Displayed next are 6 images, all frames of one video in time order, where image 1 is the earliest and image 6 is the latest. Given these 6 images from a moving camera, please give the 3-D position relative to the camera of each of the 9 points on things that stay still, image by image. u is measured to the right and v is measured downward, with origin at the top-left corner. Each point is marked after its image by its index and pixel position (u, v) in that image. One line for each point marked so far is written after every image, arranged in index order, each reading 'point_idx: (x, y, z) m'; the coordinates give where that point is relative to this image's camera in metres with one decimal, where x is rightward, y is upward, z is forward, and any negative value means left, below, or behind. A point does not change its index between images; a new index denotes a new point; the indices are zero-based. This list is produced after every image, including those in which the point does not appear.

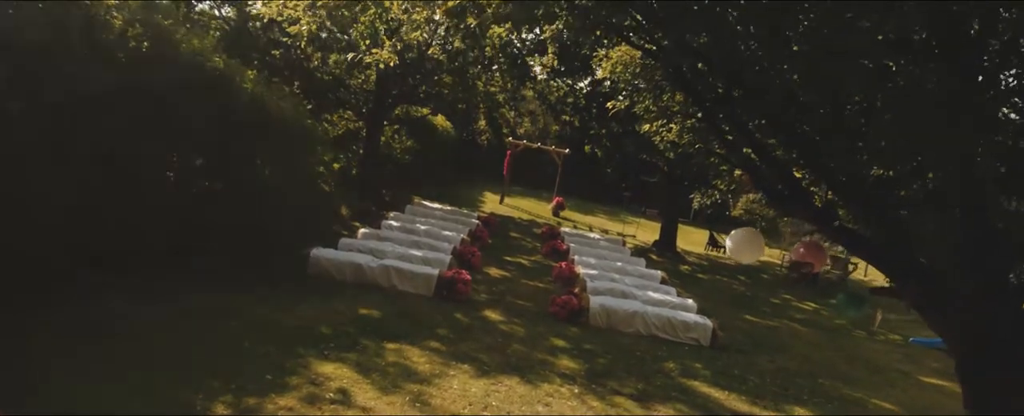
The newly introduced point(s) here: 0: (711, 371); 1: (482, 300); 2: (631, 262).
0: (+2.0, -1.7, +6.9) m
1: (-0.4, -1.2, +9.0) m
2: (+2.6, -1.2, +15.1) m
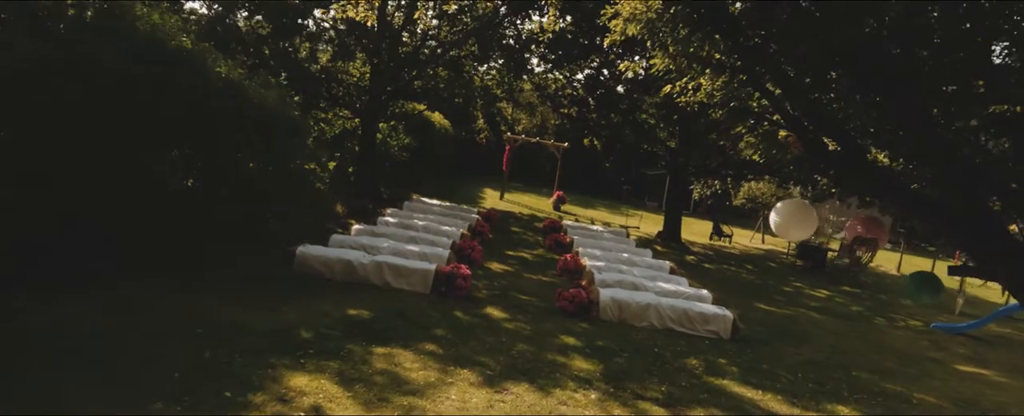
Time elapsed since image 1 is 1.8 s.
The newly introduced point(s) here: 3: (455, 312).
0: (+2.1, -1.5, +6.3) m
1: (-0.3, -1.1, +8.3) m
2: (+2.7, -1.0, +14.5) m
3: (-0.6, -1.1, +7.0) m
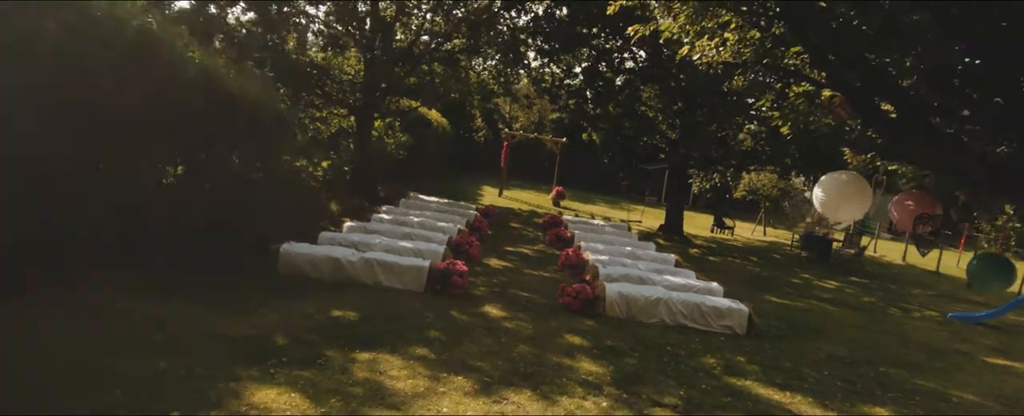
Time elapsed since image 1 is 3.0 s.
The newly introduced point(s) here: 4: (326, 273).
0: (+2.1, -1.3, +5.7) m
1: (-0.3, -1.0, +7.8) m
2: (+2.7, -0.8, +14.0) m
3: (-0.6, -1.0, +6.5) m
4: (-2.1, -0.7, +7.4) m
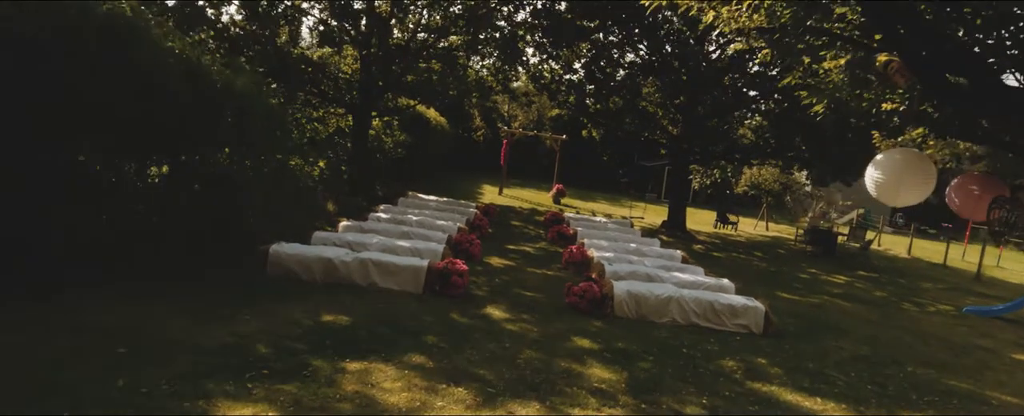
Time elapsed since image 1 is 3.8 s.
0: (+2.1, -1.3, +5.4) m
1: (-0.3, -0.9, +7.4) m
2: (+2.7, -0.7, +13.6) m
3: (-0.6, -1.0, +6.1) m
4: (-2.0, -0.7, +7.0) m
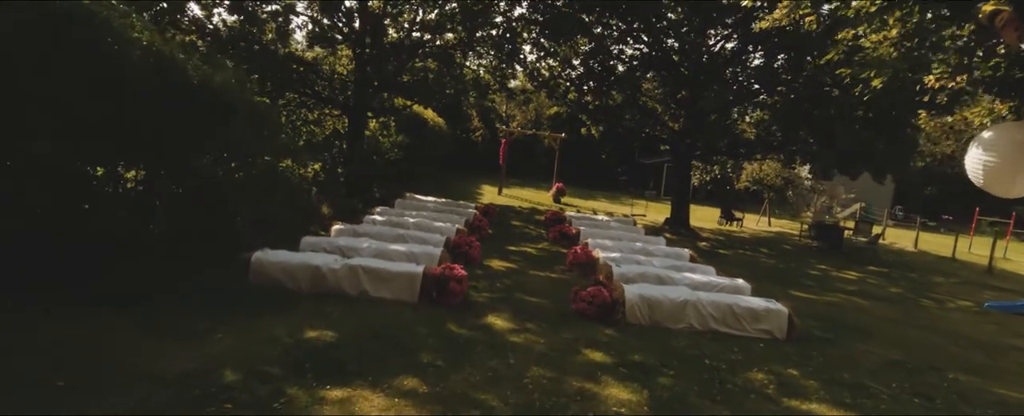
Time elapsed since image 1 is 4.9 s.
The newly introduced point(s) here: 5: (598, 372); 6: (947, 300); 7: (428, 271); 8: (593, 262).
0: (+2.2, -1.2, +4.8) m
1: (-0.3, -0.9, +6.9) m
2: (+2.7, -0.6, +13.1) m
3: (-0.5, -1.0, +5.6) m
4: (-2.0, -0.7, +6.5) m
5: (+0.6, -1.1, +4.5) m
6: (+8.3, -1.8, +13.0) m
7: (-0.8, -0.6, +6.5) m
8: (+1.2, -0.8, +9.8) m
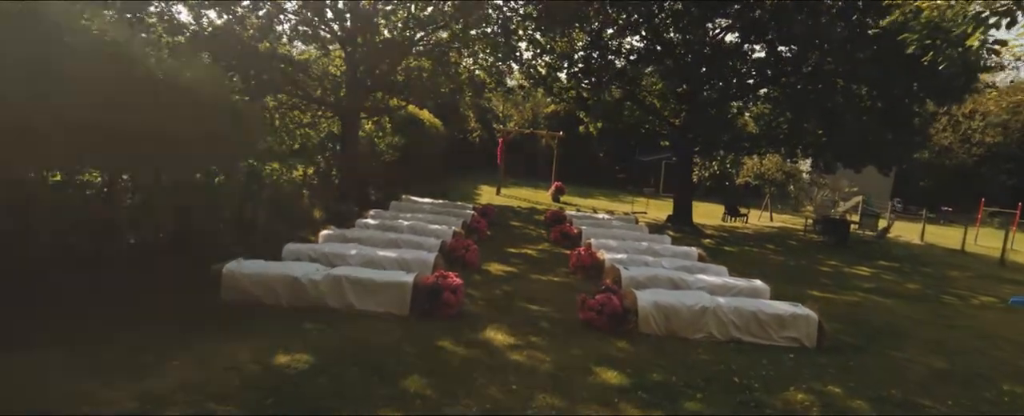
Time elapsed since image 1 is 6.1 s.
0: (+2.2, -1.2, +4.2) m
1: (-0.3, -1.0, +6.3) m
2: (+2.7, -0.6, +12.5) m
3: (-0.5, -1.0, +4.9) m
4: (-2.0, -0.8, +5.9) m
5: (+0.6, -1.1, +3.9) m
6: (+8.4, -1.6, +12.4) m
7: (-0.8, -0.6, +5.9) m
8: (+1.2, -0.8, +9.1) m
